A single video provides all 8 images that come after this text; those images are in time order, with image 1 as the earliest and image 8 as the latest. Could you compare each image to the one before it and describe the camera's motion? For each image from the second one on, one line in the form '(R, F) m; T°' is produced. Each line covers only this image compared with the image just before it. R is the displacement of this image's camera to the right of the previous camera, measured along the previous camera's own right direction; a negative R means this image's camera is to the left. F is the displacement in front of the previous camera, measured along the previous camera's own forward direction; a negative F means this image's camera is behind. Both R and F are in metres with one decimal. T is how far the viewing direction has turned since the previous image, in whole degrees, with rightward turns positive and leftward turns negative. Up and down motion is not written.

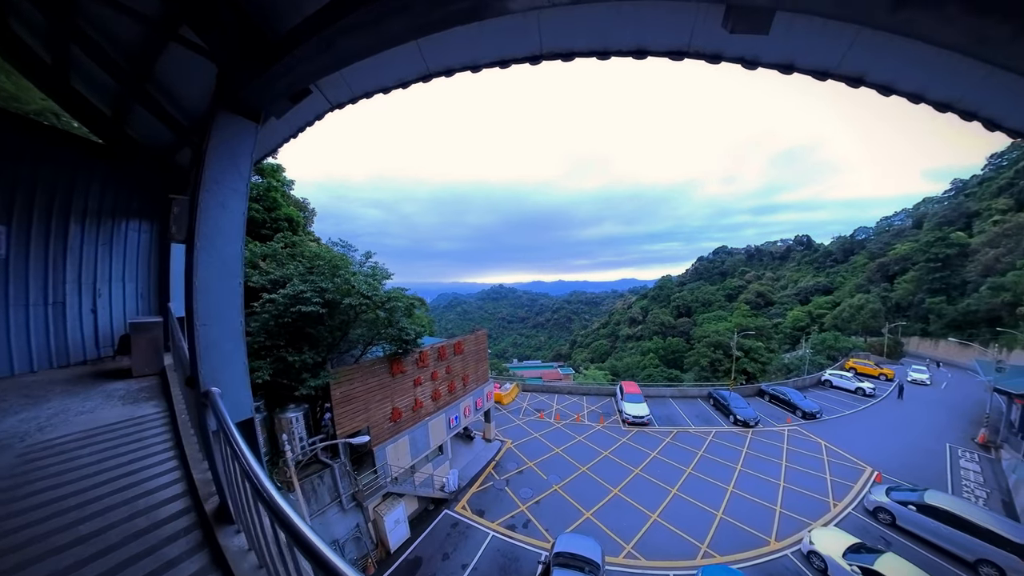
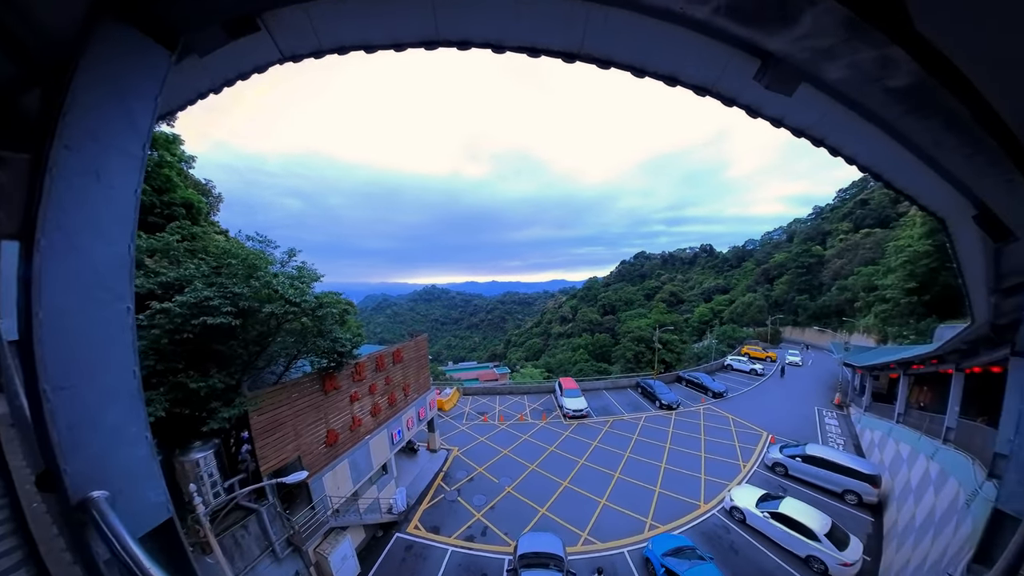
(-0.6, +0.1) m; +17°
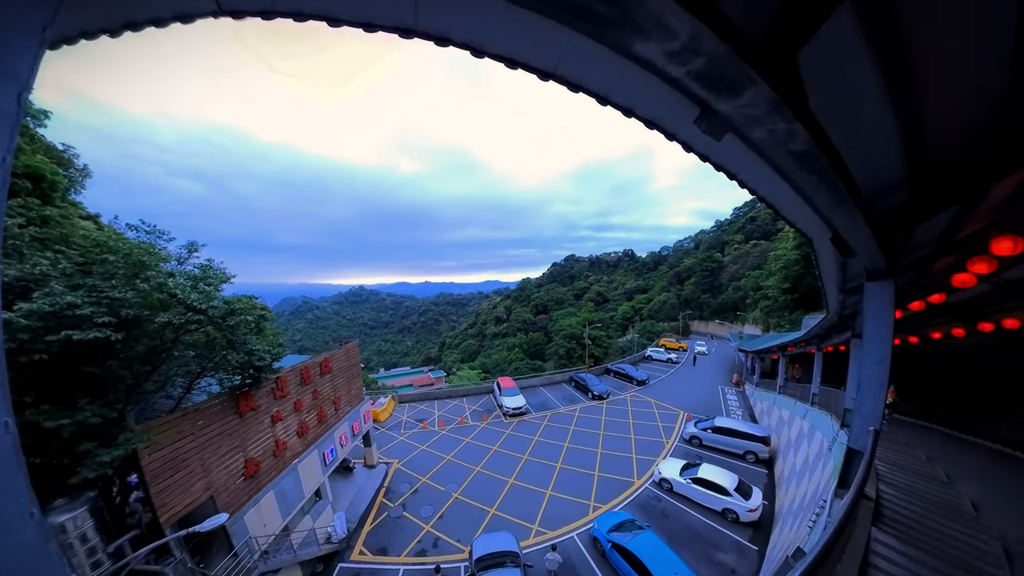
(-0.5, +0.1) m; +16°
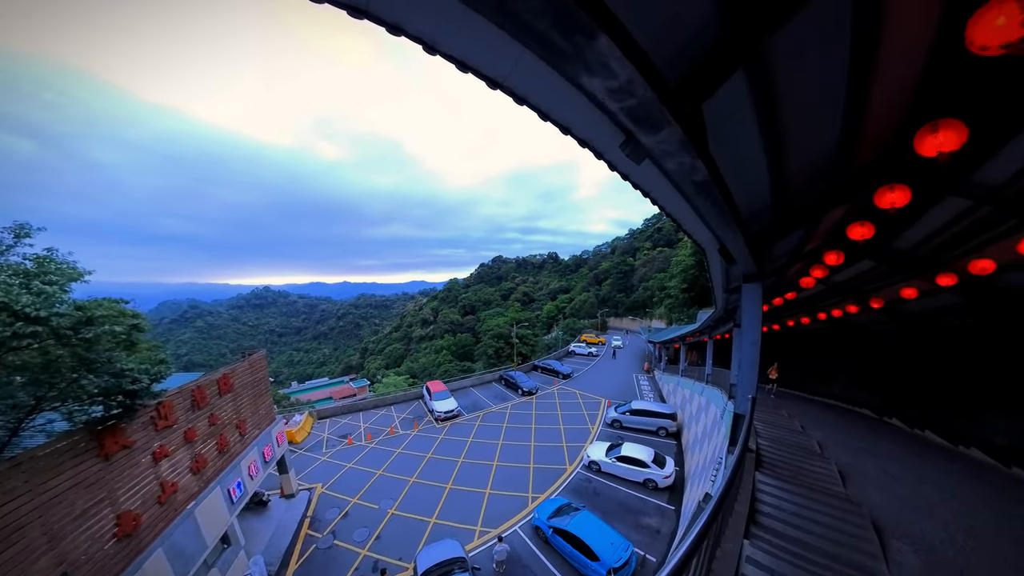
(-0.5, +0.1) m; +17°
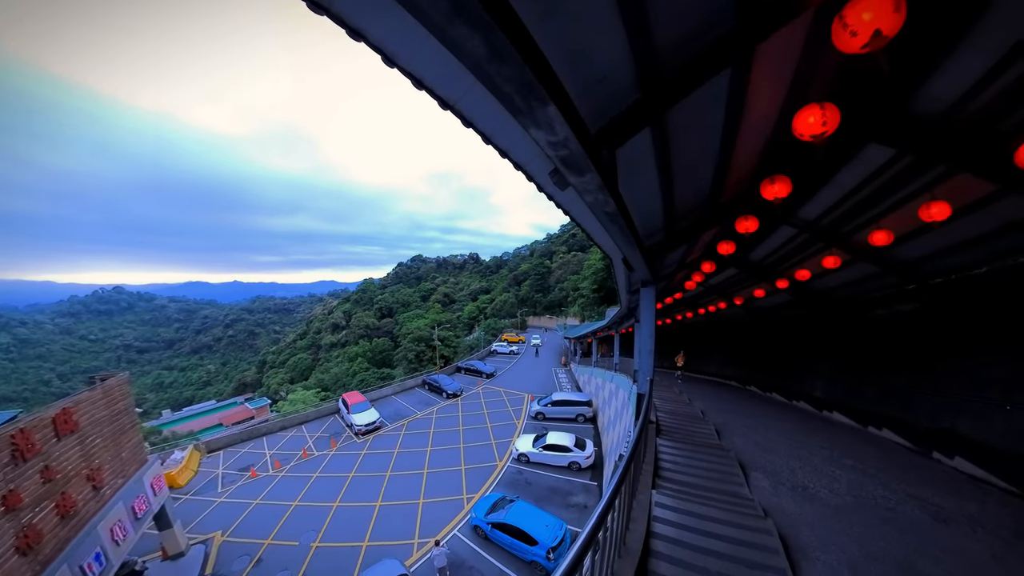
(-0.7, +0.1) m; +20°
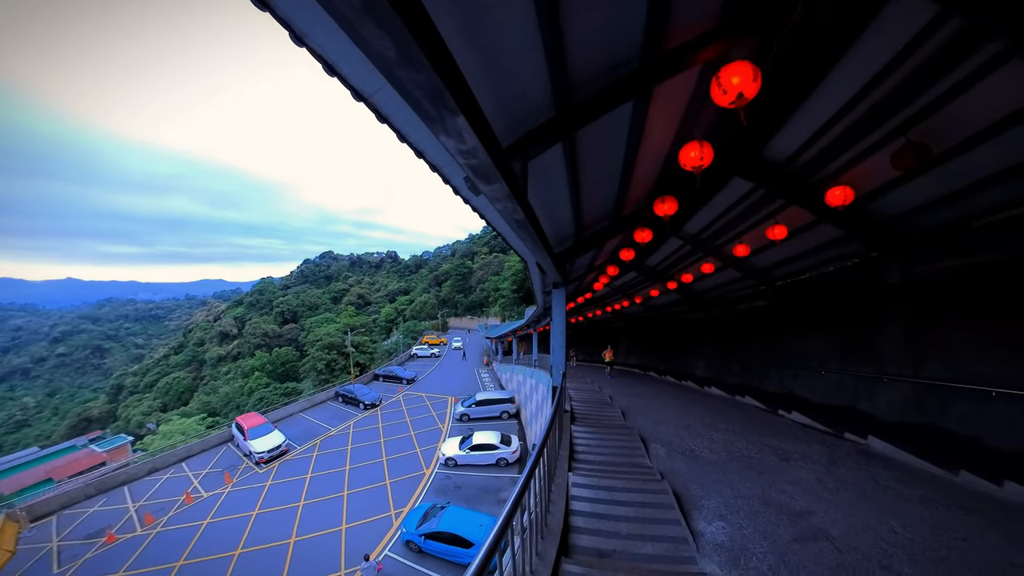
(-0.6, +0.1) m; +19°
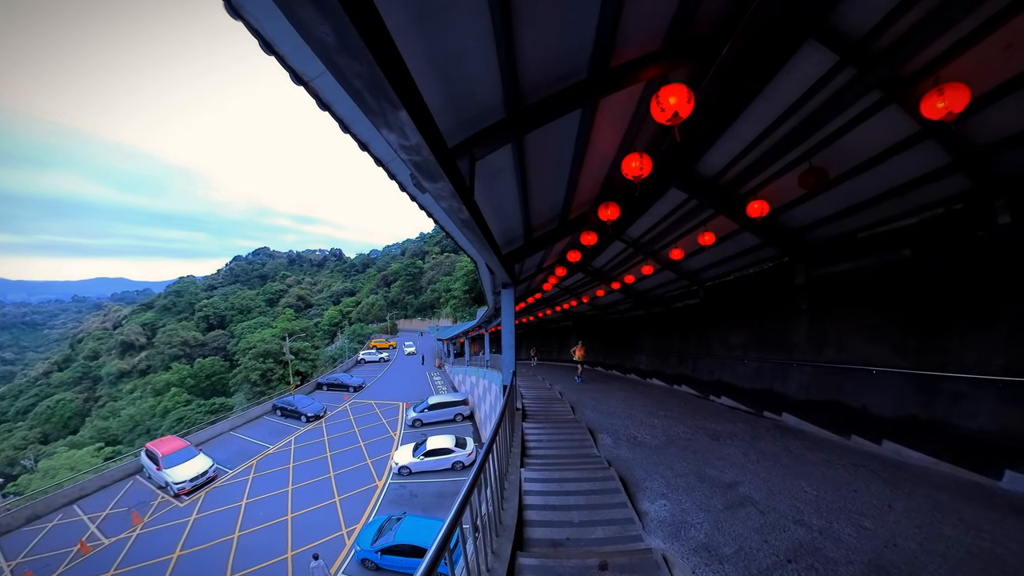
(-0.3, 0.0) m; +11°
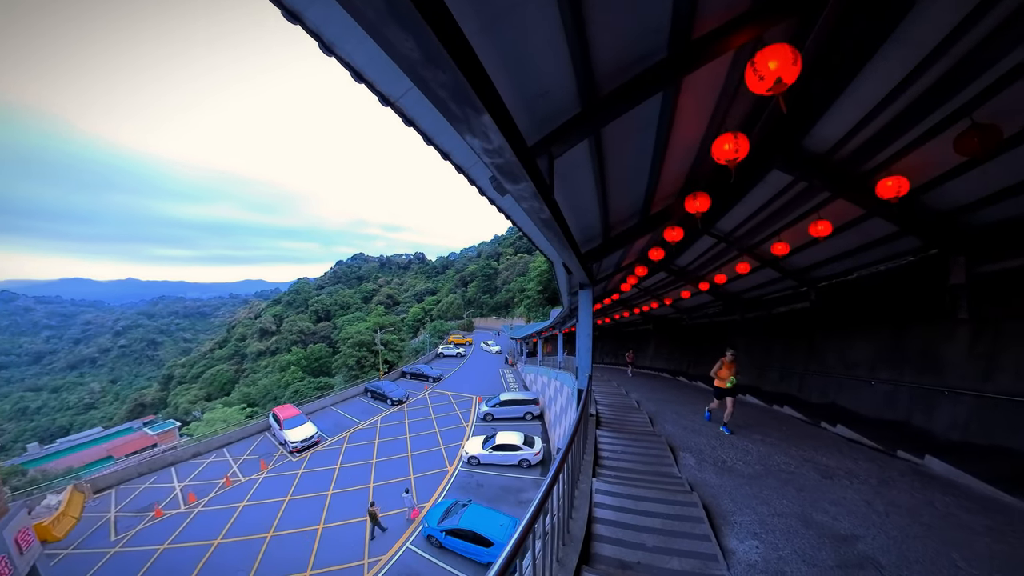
(+0.5, +0.1) m; -17°
